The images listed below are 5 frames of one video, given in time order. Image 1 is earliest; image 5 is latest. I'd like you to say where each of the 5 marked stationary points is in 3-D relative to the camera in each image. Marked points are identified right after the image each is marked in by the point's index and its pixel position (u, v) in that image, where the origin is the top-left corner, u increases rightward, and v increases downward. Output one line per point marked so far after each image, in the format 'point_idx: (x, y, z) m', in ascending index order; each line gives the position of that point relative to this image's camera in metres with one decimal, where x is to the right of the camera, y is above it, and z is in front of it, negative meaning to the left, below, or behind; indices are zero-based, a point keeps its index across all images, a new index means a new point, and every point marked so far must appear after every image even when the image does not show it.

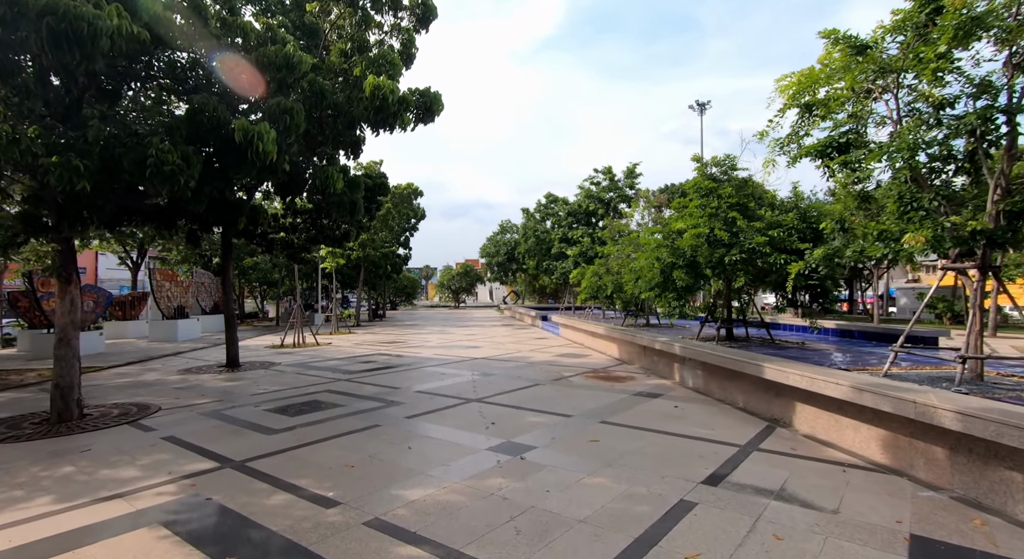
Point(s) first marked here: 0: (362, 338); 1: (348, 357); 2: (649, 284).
0: (-5.2, -2.0, +19.7) m
1: (-3.8, -1.8, +13.4) m
2: (+3.4, -0.1, +14.5) m
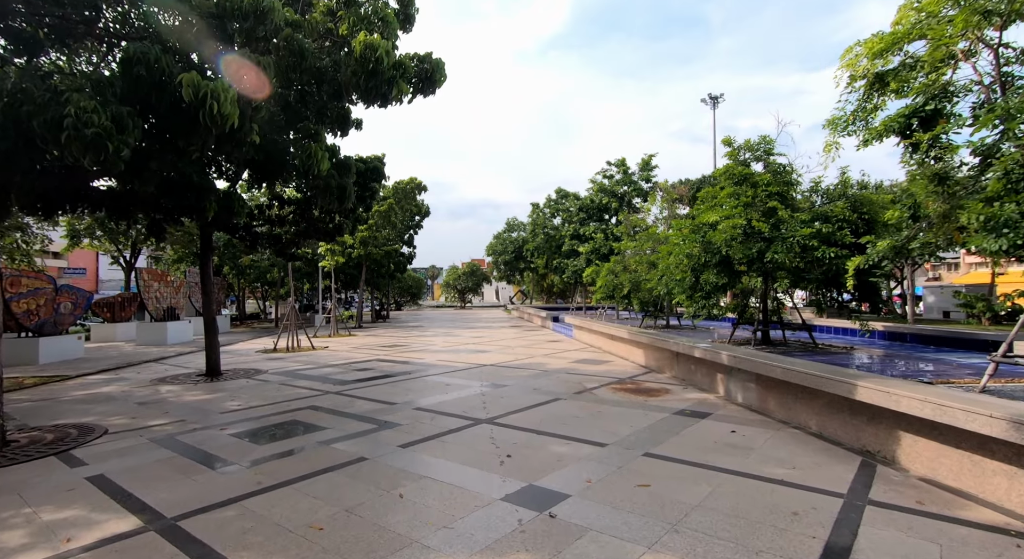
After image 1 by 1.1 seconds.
0: (-4.8, -2.0, +18.4) m
1: (-3.6, -1.8, +12.2) m
2: (+3.7, -0.1, +13.2) m
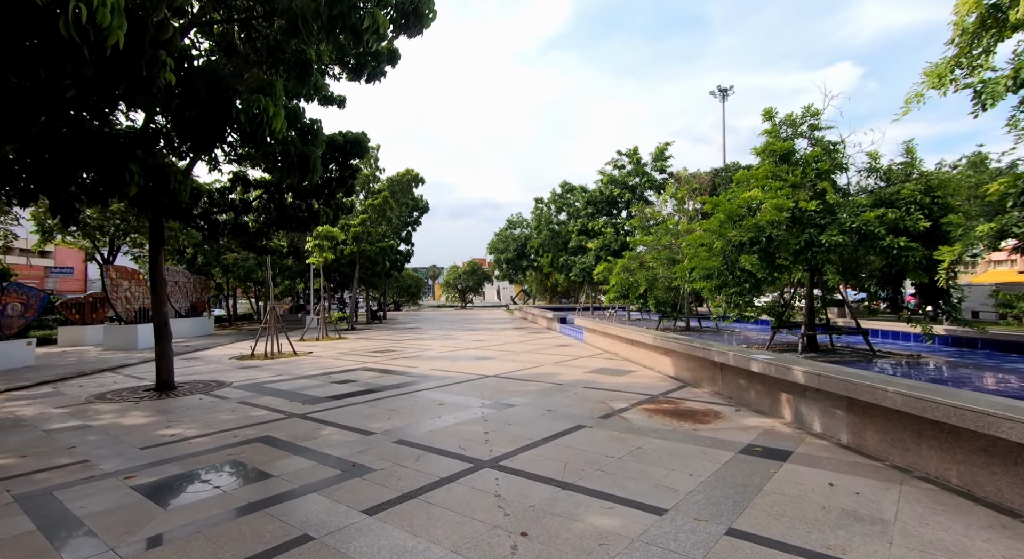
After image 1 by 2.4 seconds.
0: (-4.7, -1.9, +16.8) m
1: (-3.5, -1.7, +10.5) m
2: (+3.8, 0.0, +11.5) m
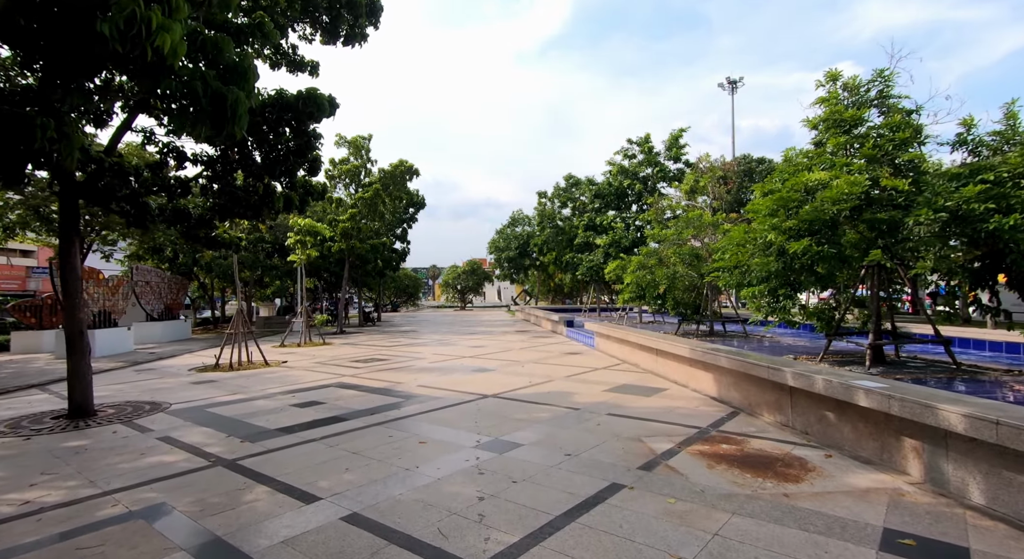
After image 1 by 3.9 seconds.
0: (-4.6, -1.9, +14.9) m
1: (-3.4, -1.7, +8.7) m
2: (+3.8, 0.0, +9.7) m
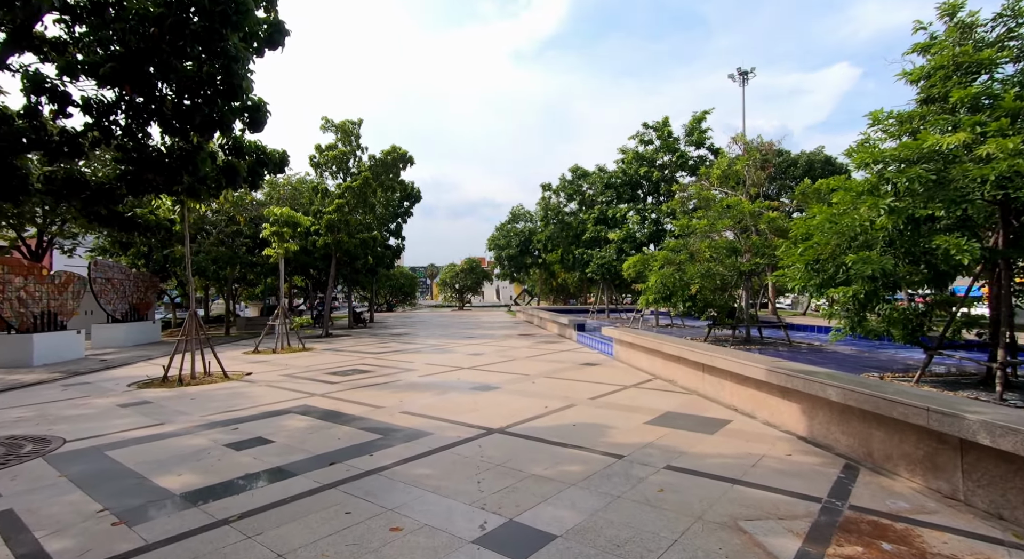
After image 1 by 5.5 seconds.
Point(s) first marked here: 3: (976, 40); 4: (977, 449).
0: (-4.5, -1.9, +12.9) m
1: (-3.3, -1.7, +6.6) m
2: (+4.0, +0.1, +7.6) m
3: (+5.4, +2.8, +6.6) m
4: (+3.0, -1.1, +3.6) m
